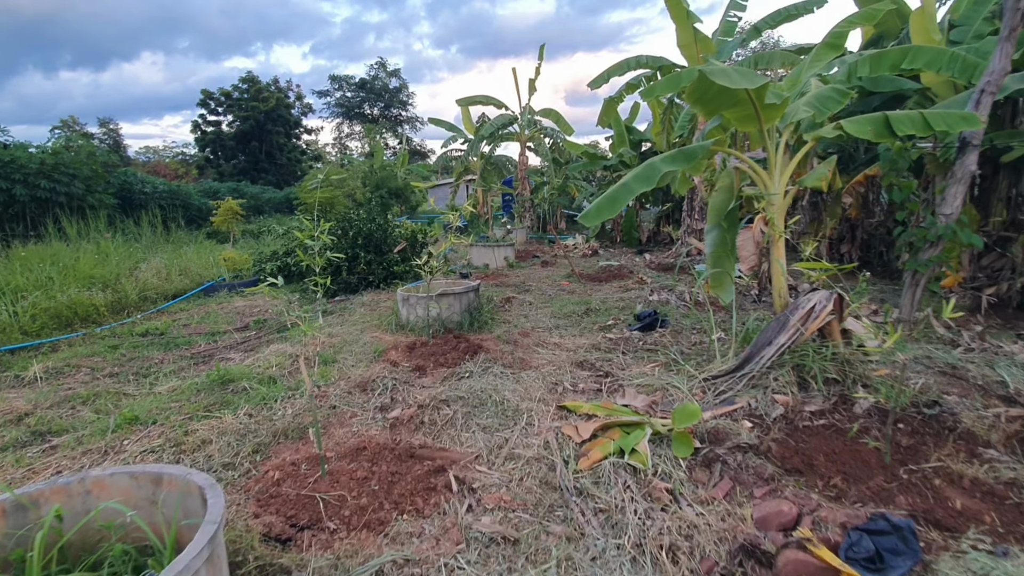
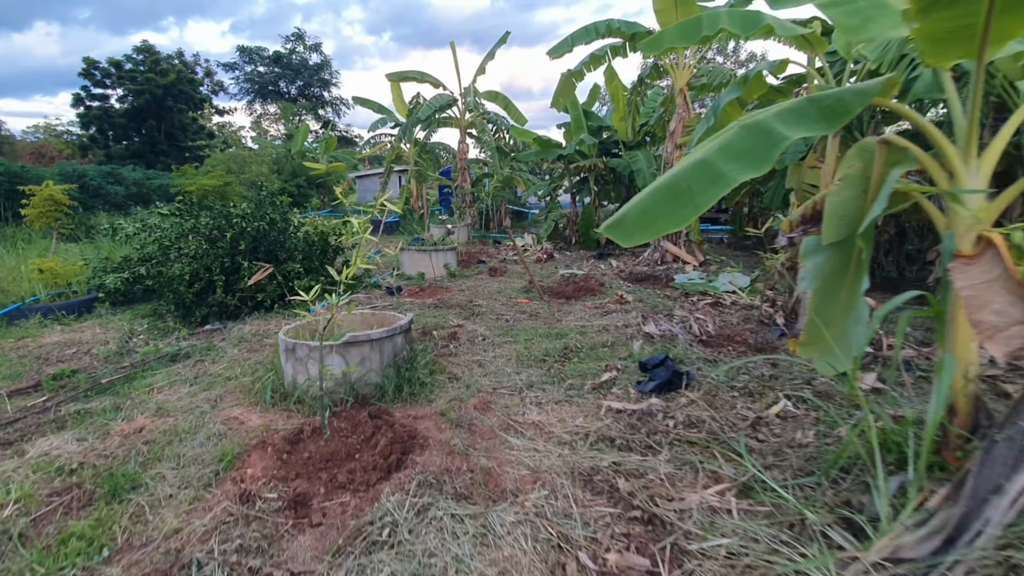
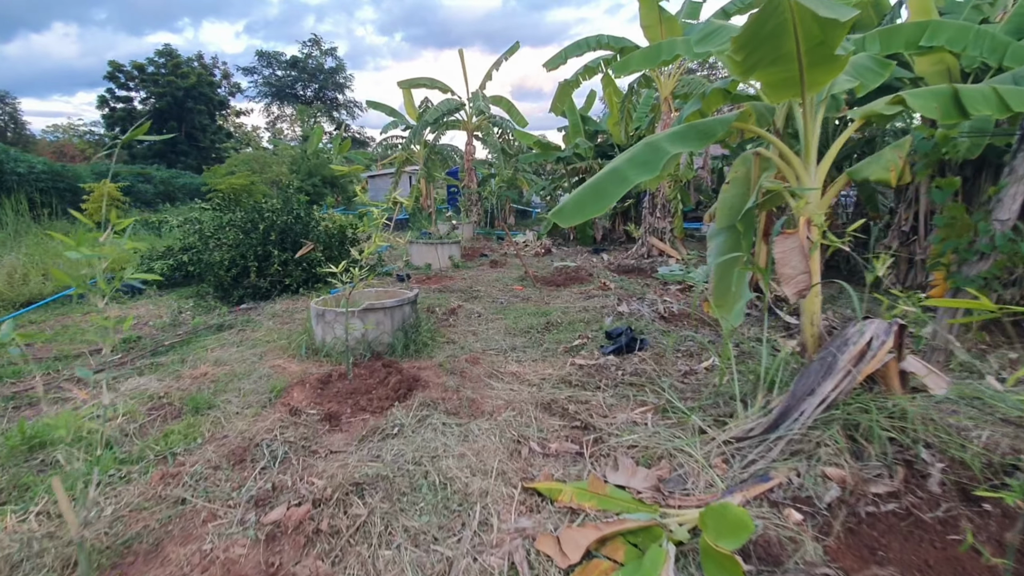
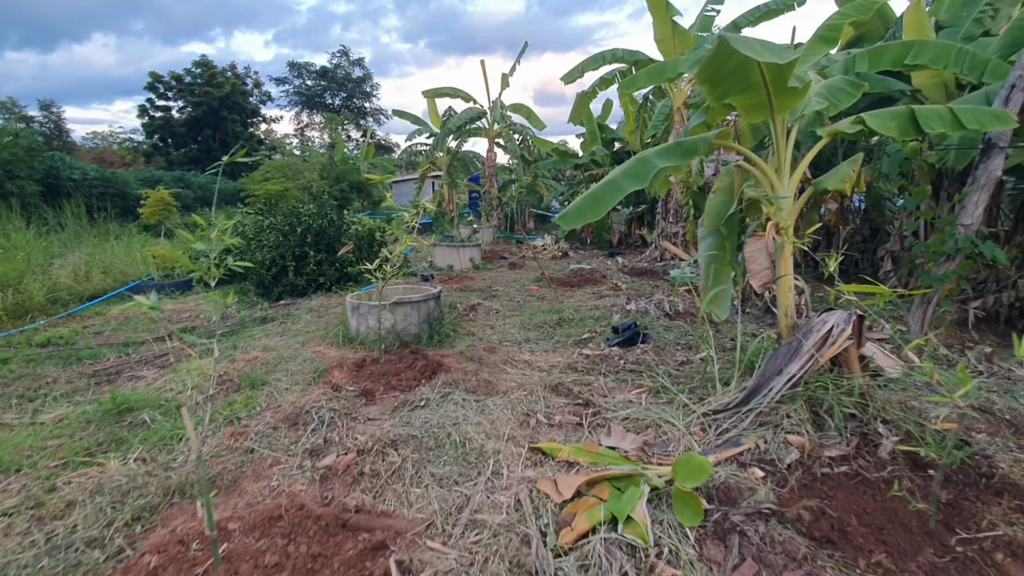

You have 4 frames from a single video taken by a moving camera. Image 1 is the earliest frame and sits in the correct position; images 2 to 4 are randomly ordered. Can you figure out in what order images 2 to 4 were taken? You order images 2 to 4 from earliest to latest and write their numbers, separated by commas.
4, 3, 2
